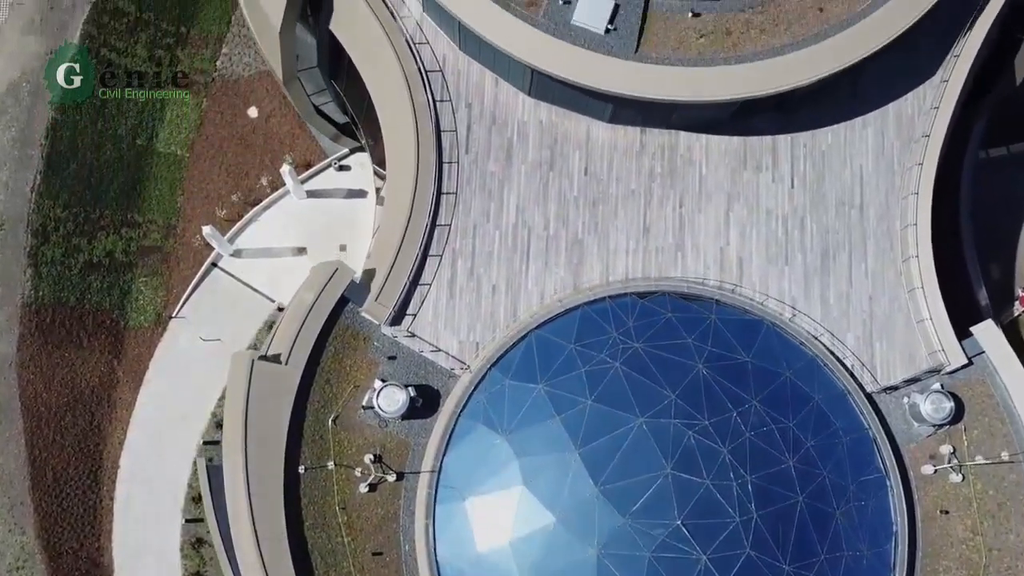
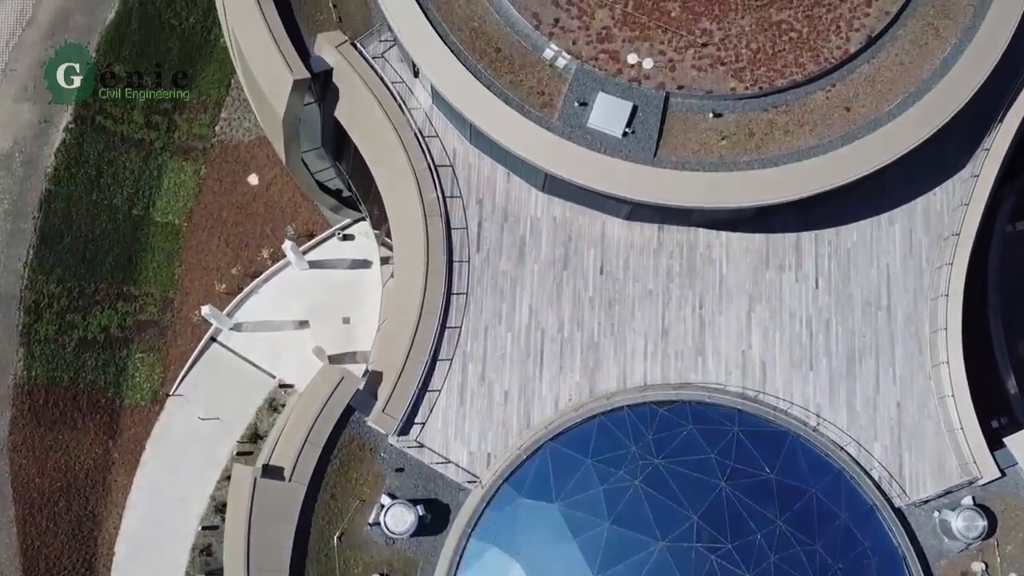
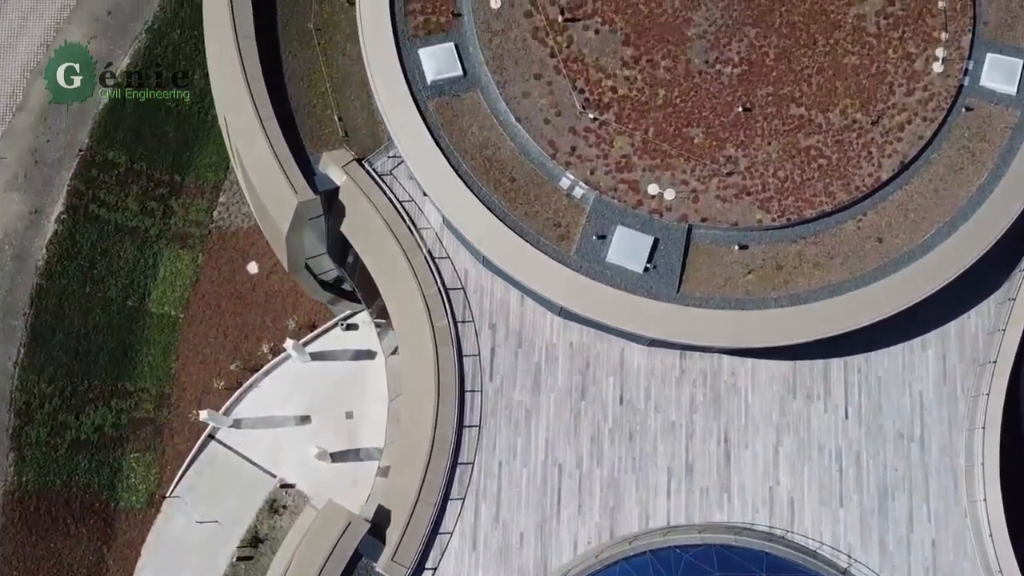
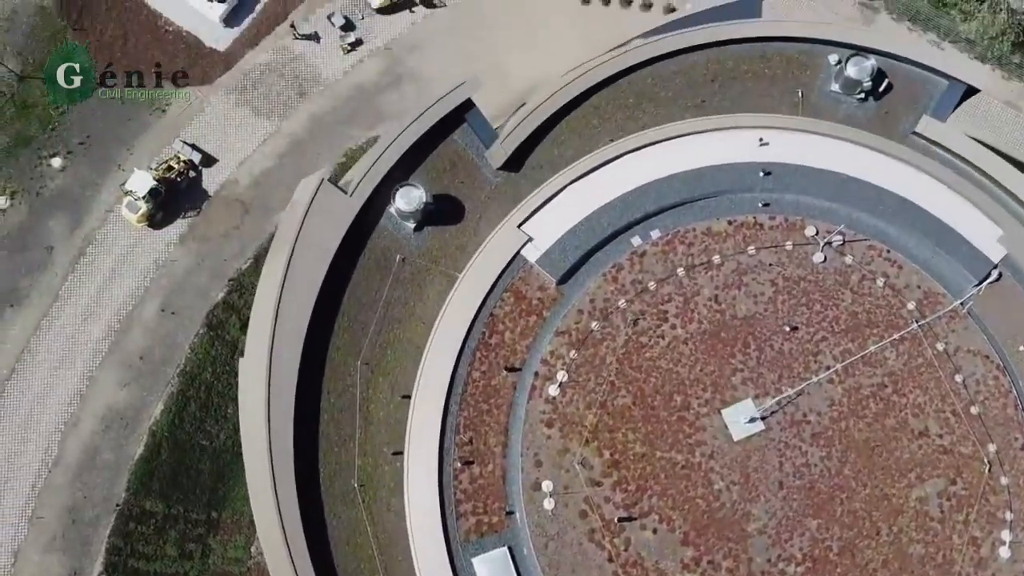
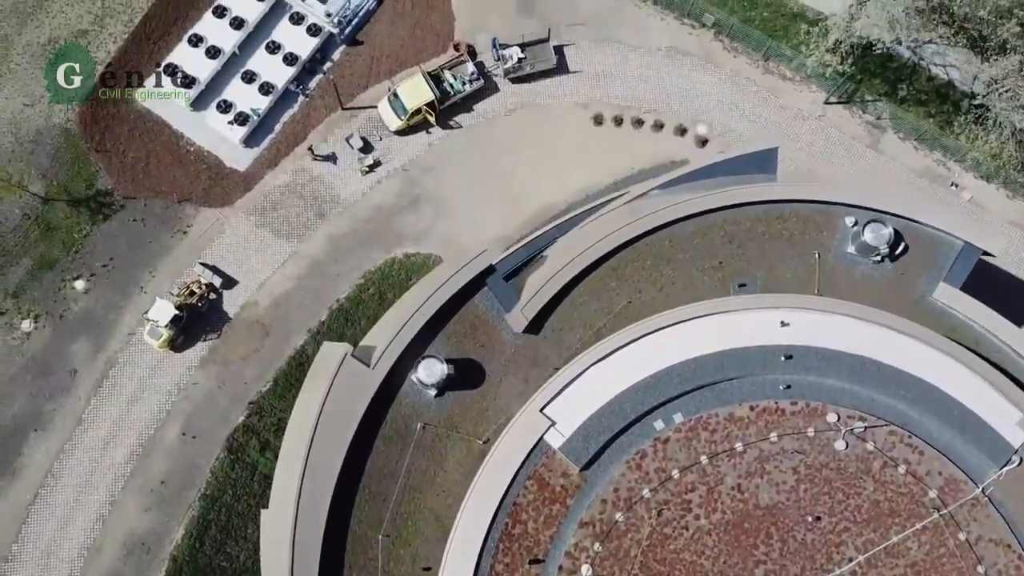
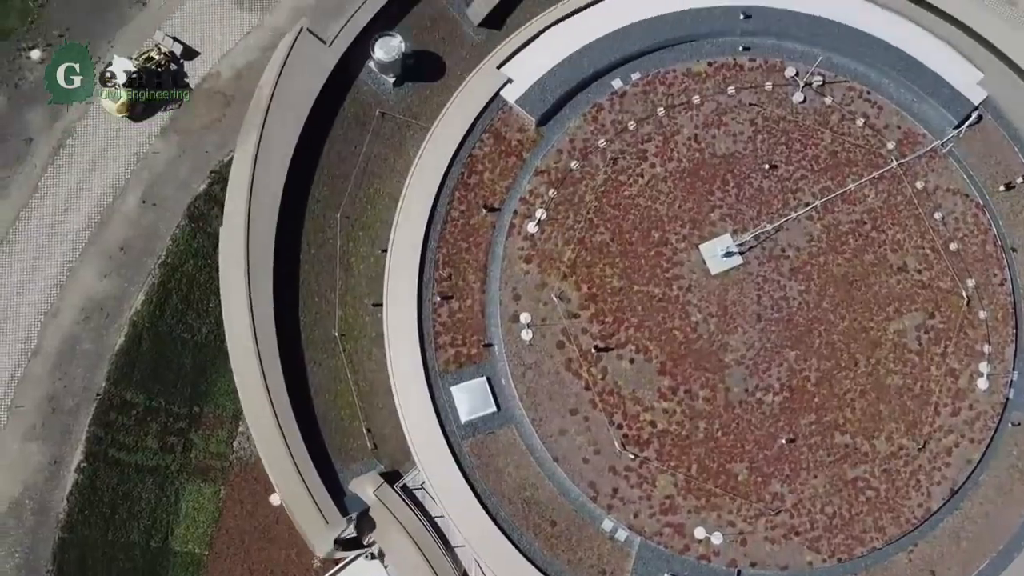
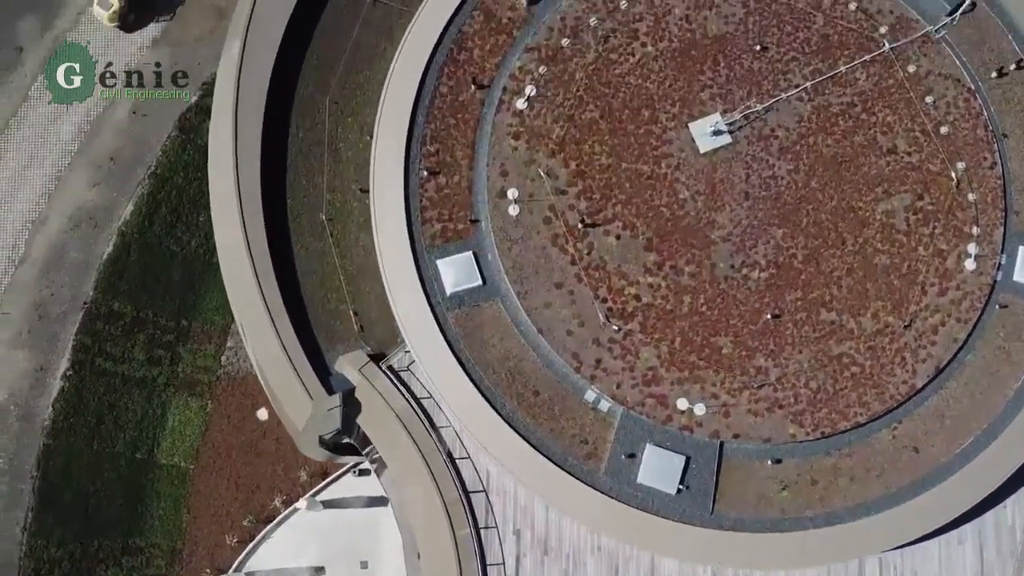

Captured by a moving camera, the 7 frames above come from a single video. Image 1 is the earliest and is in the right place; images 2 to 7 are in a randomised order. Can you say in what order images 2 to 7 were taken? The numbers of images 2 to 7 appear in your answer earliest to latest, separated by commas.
2, 3, 7, 6, 4, 5
